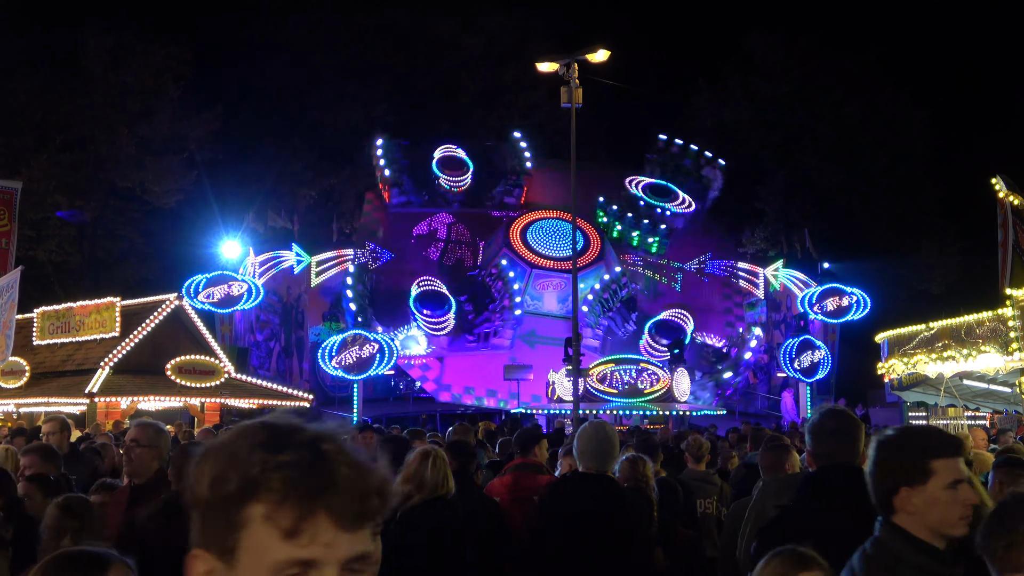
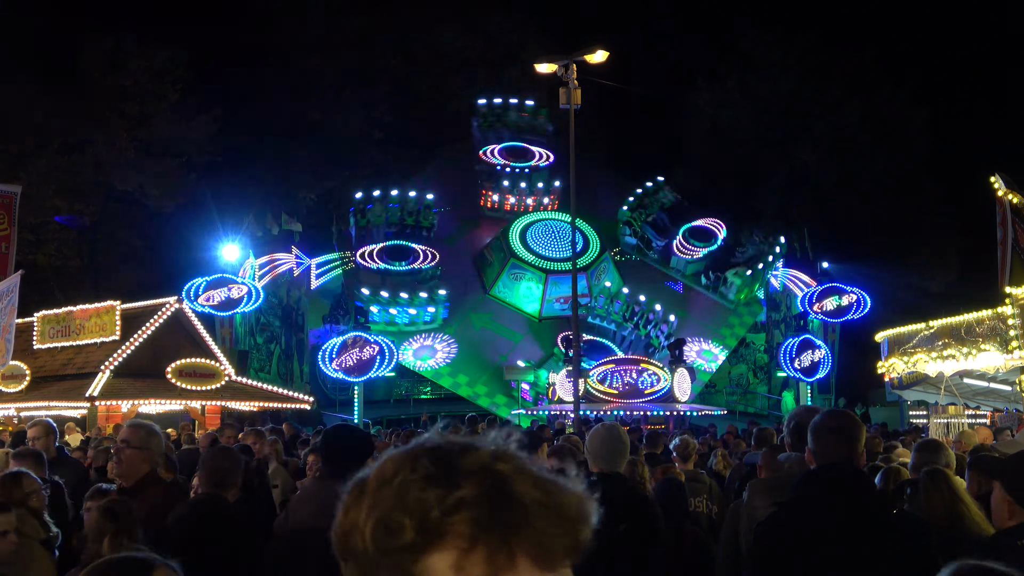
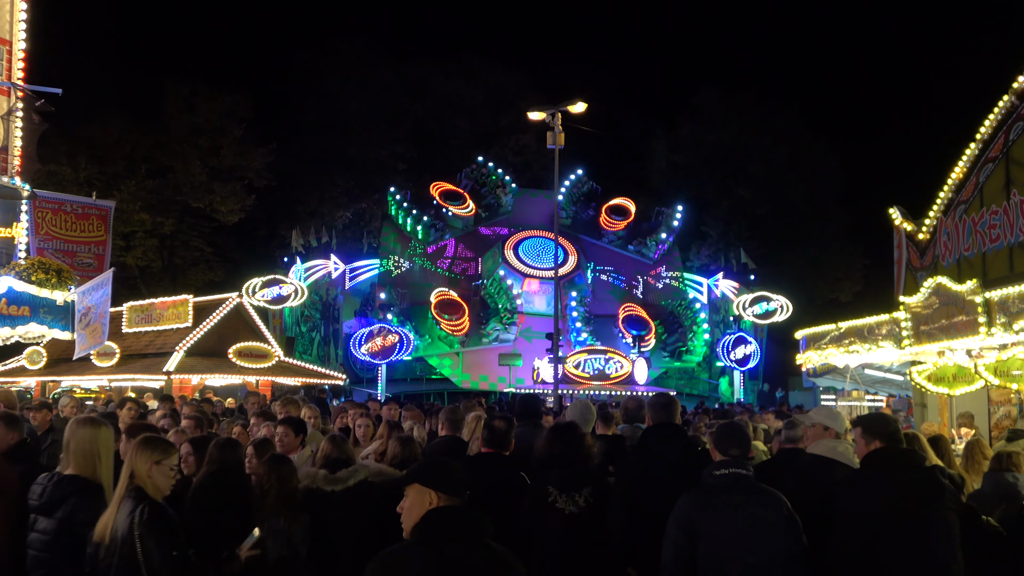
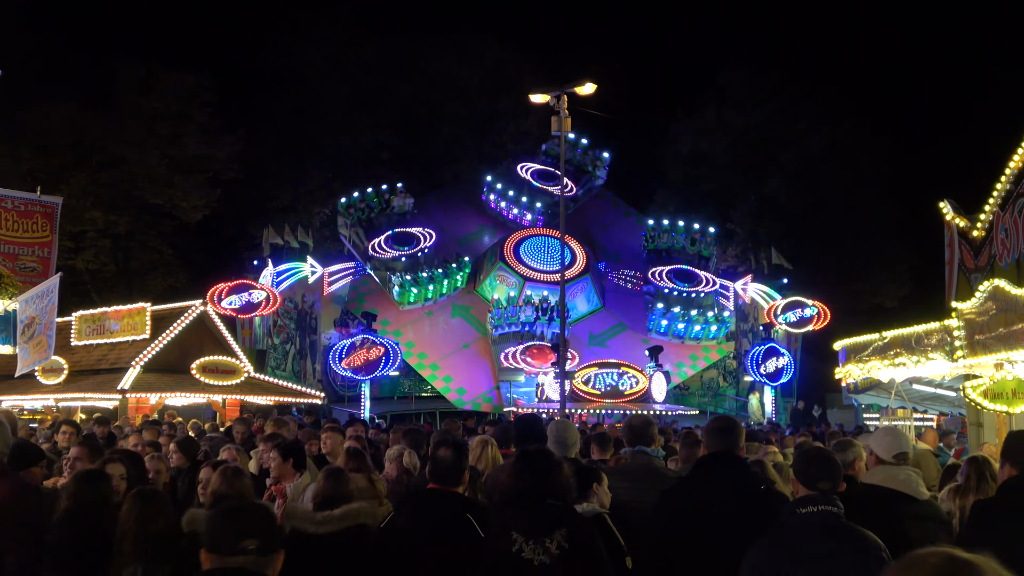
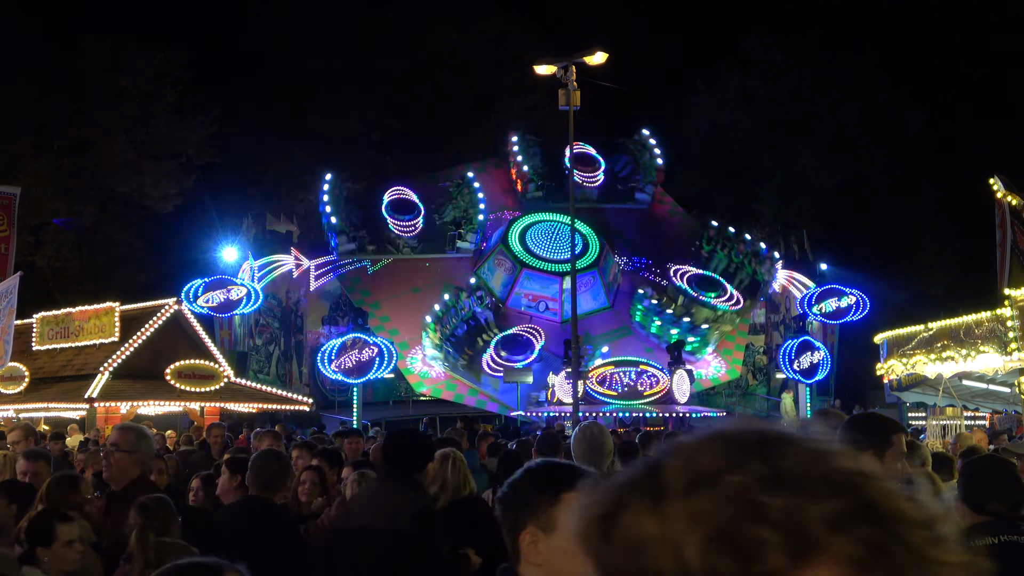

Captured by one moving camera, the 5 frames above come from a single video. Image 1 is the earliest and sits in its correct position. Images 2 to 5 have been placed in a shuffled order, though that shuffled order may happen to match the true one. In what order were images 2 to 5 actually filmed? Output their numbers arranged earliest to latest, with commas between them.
2, 5, 4, 3
